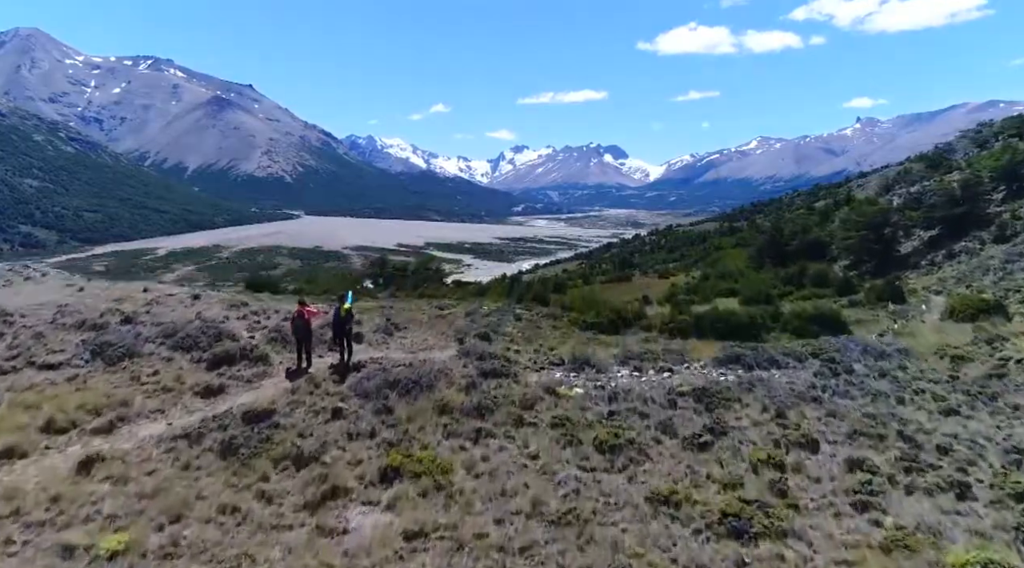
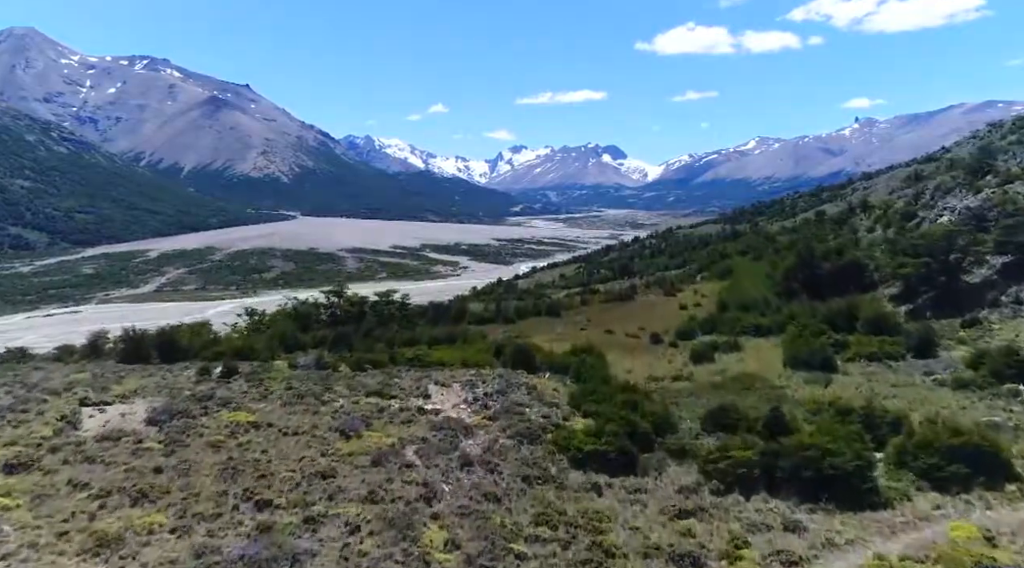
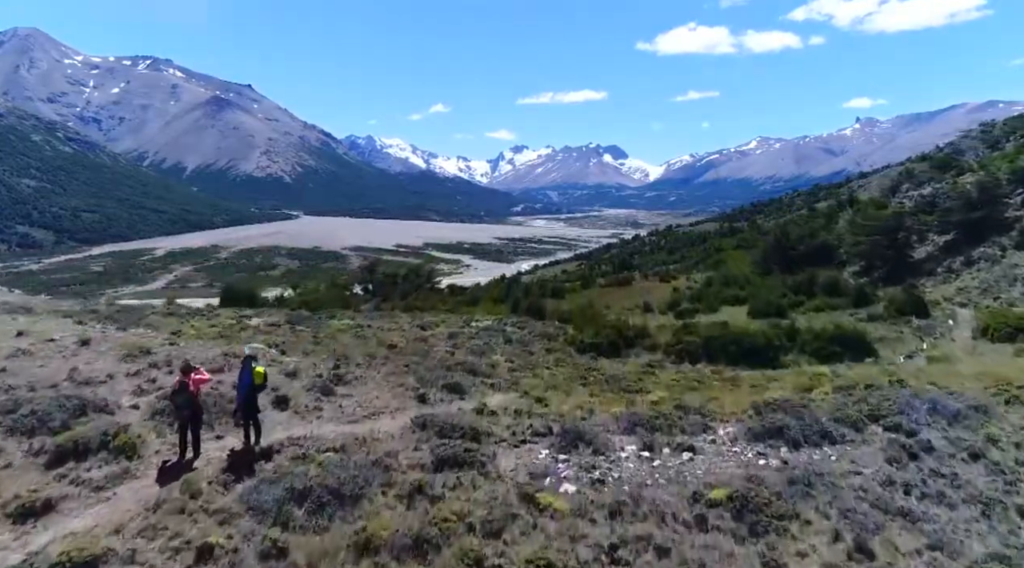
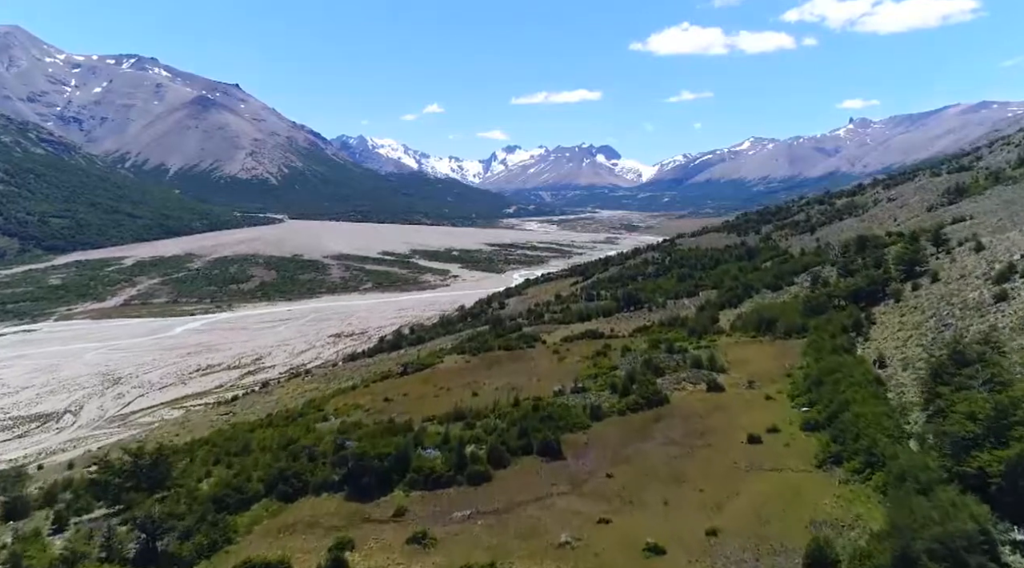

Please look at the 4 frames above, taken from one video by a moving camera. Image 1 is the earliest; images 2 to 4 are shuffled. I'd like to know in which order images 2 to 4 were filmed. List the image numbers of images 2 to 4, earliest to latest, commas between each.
3, 2, 4
